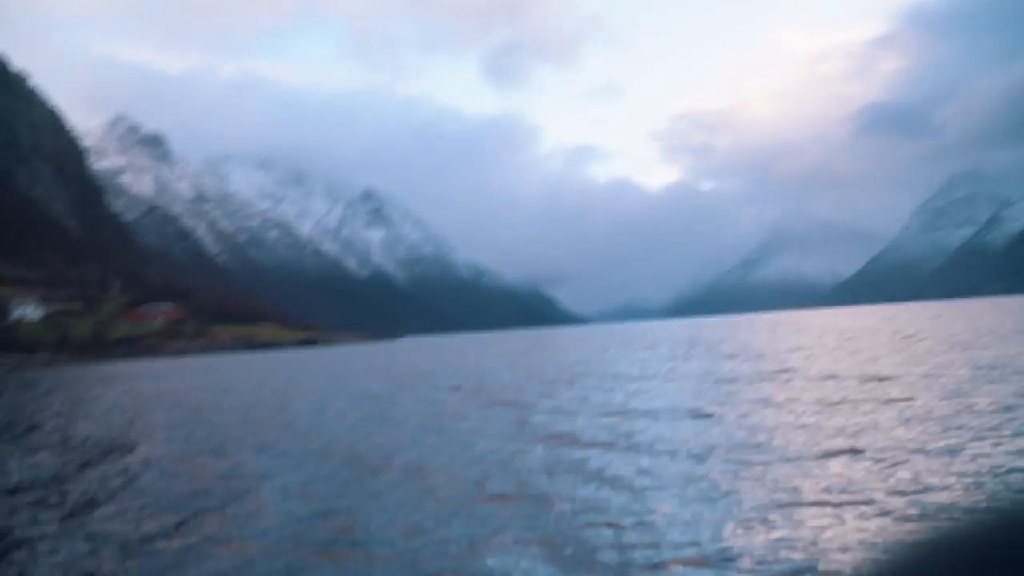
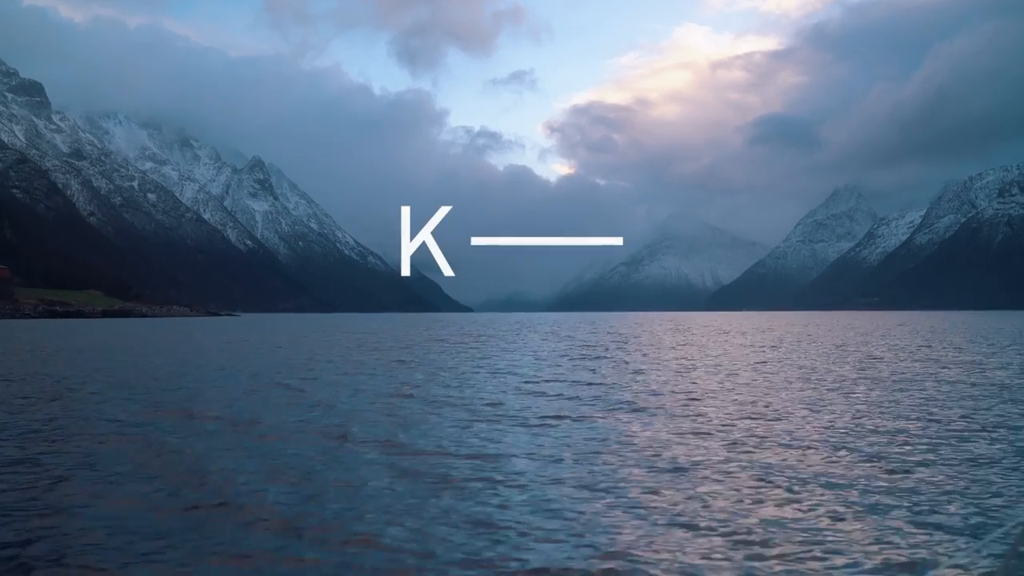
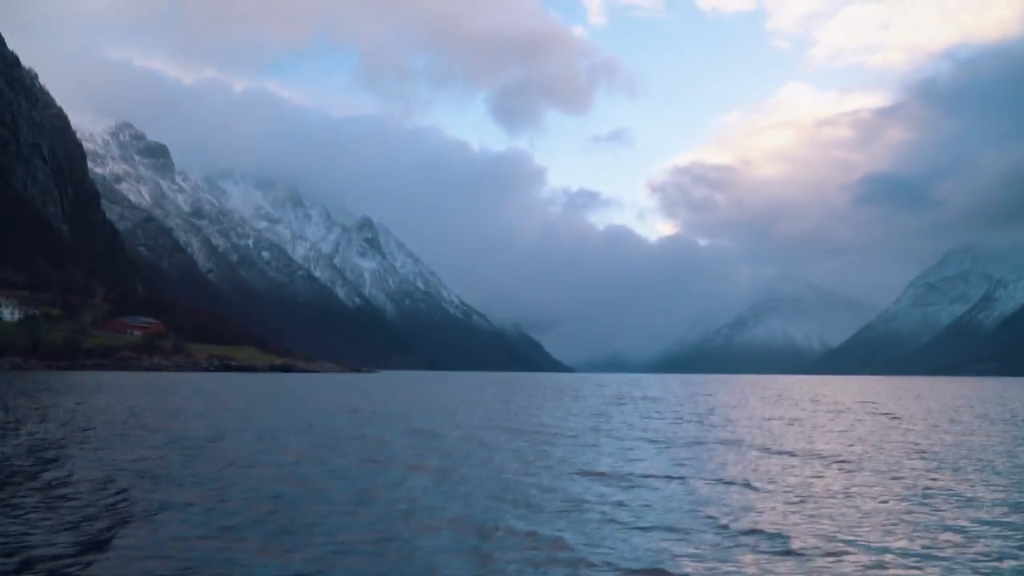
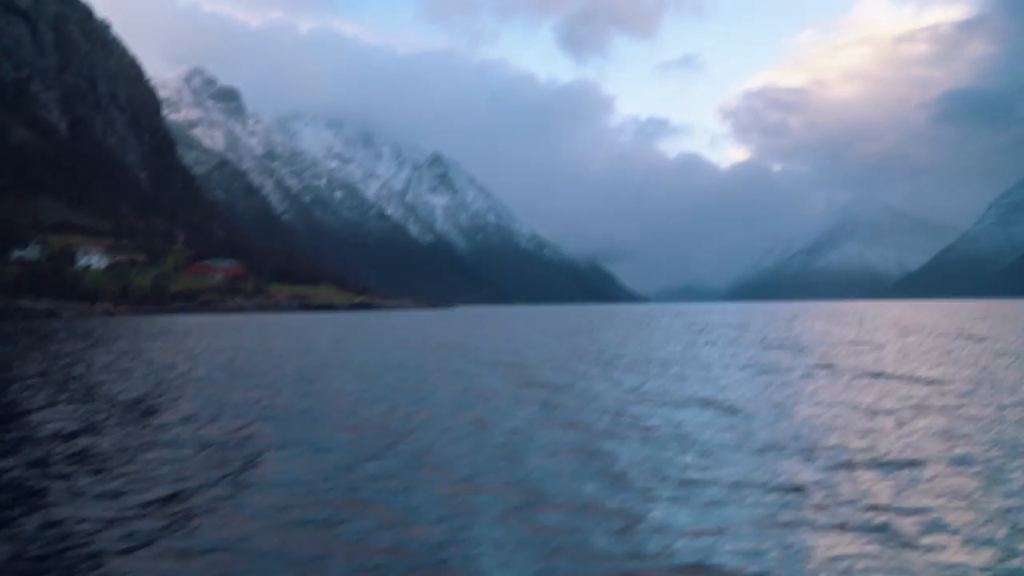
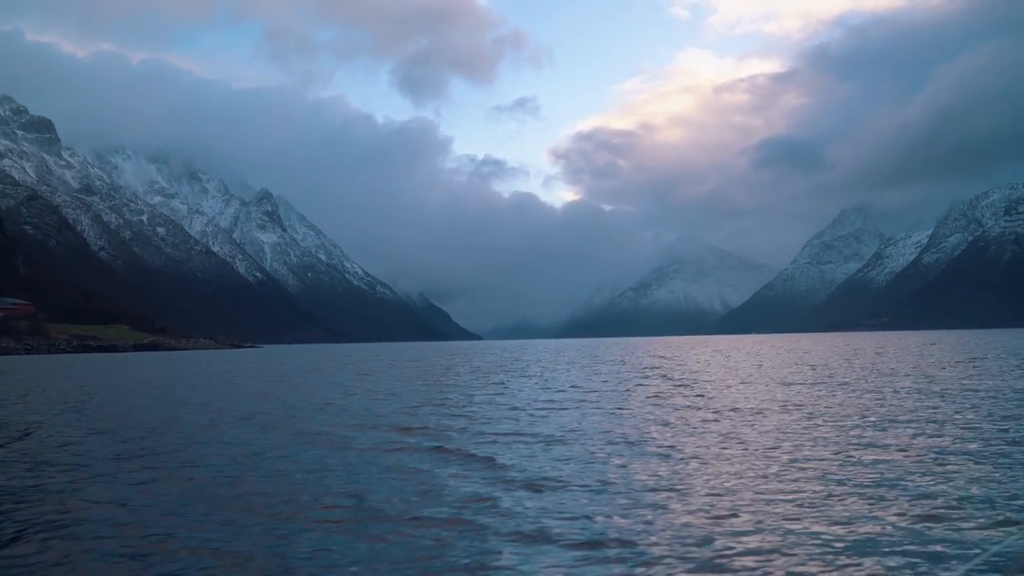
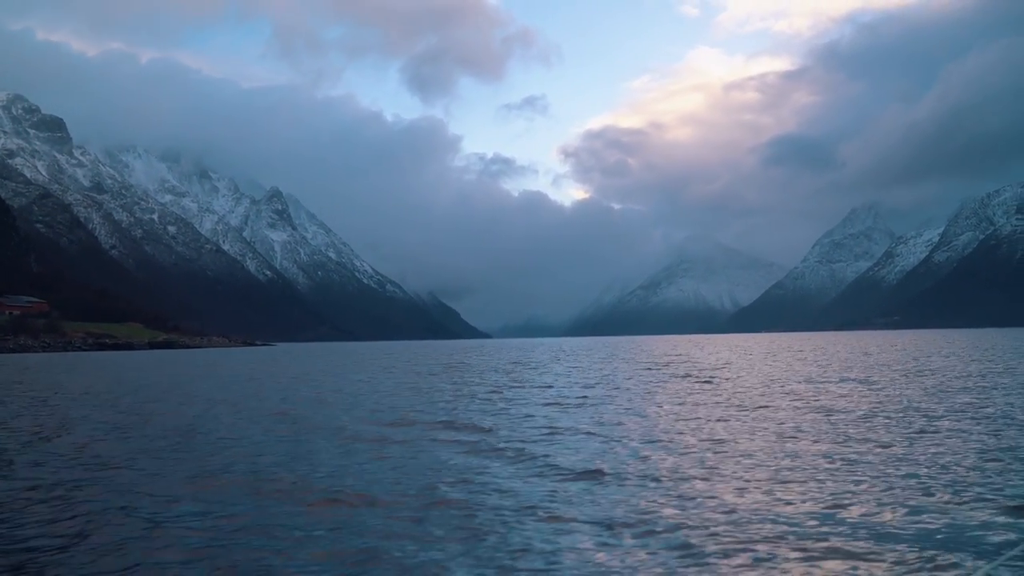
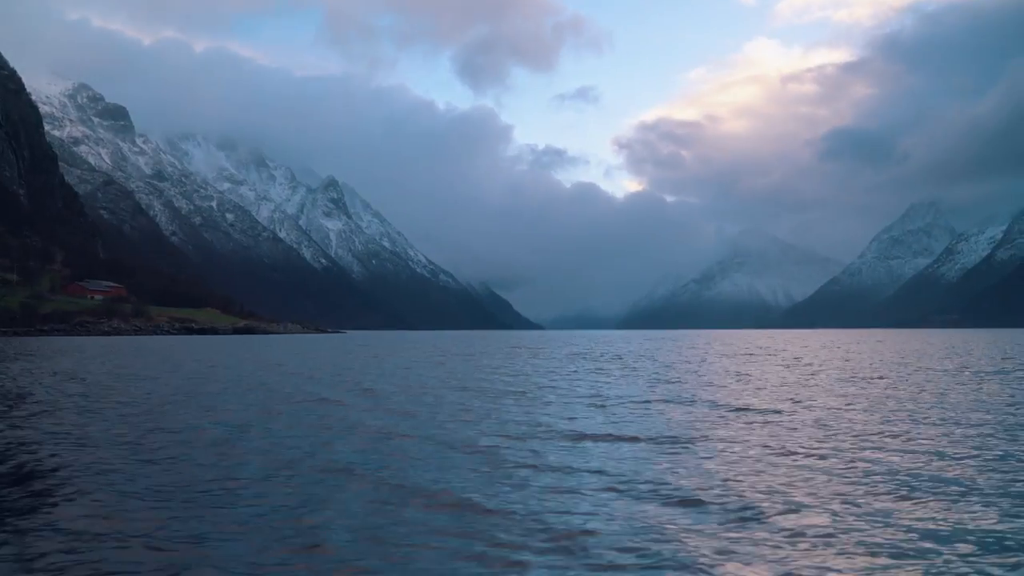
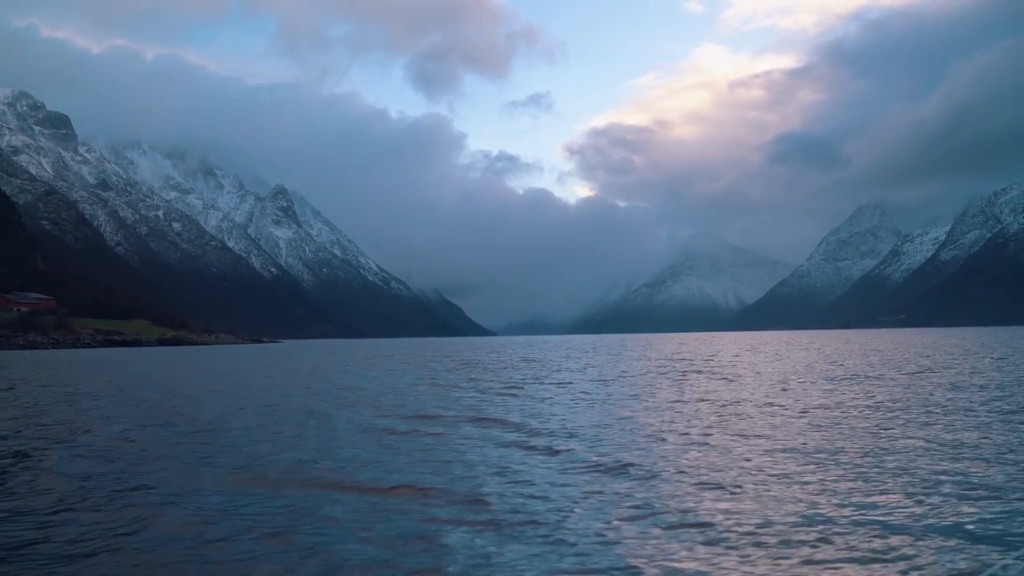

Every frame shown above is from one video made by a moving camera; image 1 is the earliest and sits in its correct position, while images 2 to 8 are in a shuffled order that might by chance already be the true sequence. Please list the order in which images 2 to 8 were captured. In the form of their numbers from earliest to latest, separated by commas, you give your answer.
4, 3, 7, 8, 6, 5, 2
